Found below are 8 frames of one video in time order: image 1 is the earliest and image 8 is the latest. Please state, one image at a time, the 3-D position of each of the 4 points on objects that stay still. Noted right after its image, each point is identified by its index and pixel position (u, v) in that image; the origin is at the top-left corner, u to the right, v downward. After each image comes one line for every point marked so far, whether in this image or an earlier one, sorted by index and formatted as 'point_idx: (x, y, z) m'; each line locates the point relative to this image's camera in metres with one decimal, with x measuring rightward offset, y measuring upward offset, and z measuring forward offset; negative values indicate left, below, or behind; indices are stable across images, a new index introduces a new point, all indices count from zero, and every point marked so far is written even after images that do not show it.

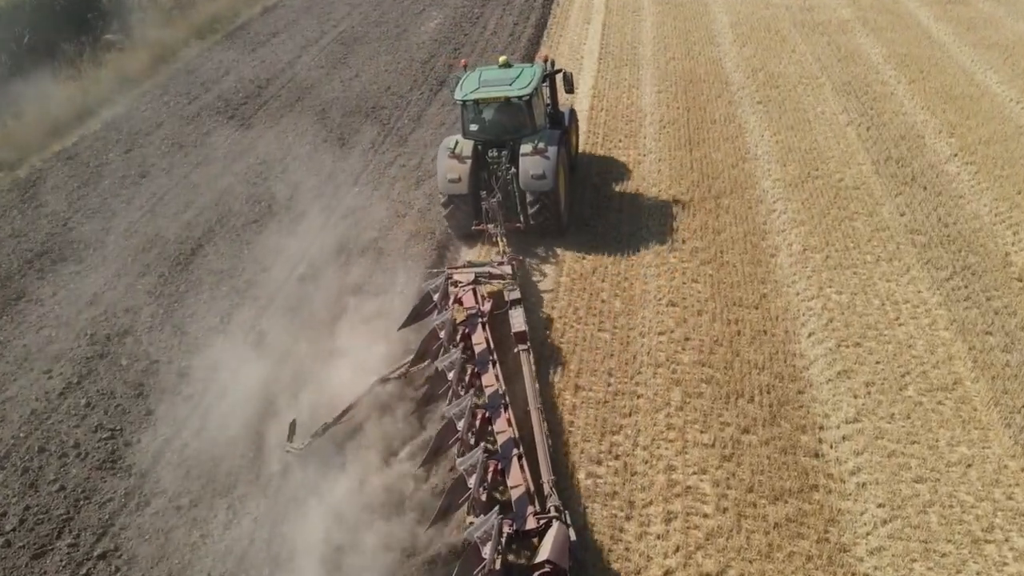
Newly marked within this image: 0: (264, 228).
0: (-3.2, +0.8, +10.0) m
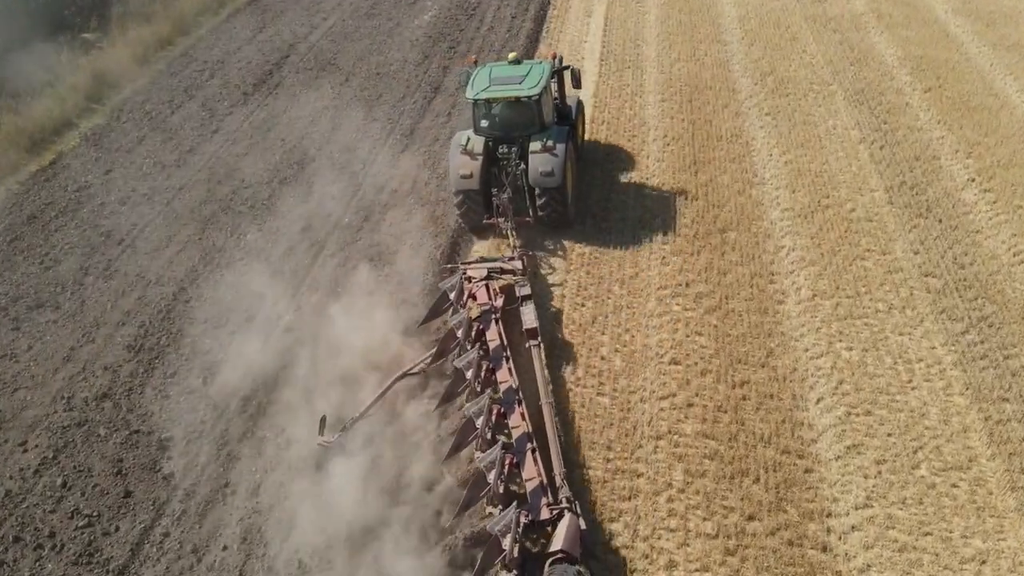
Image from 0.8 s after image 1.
0: (-3.3, +0.2, +9.6) m
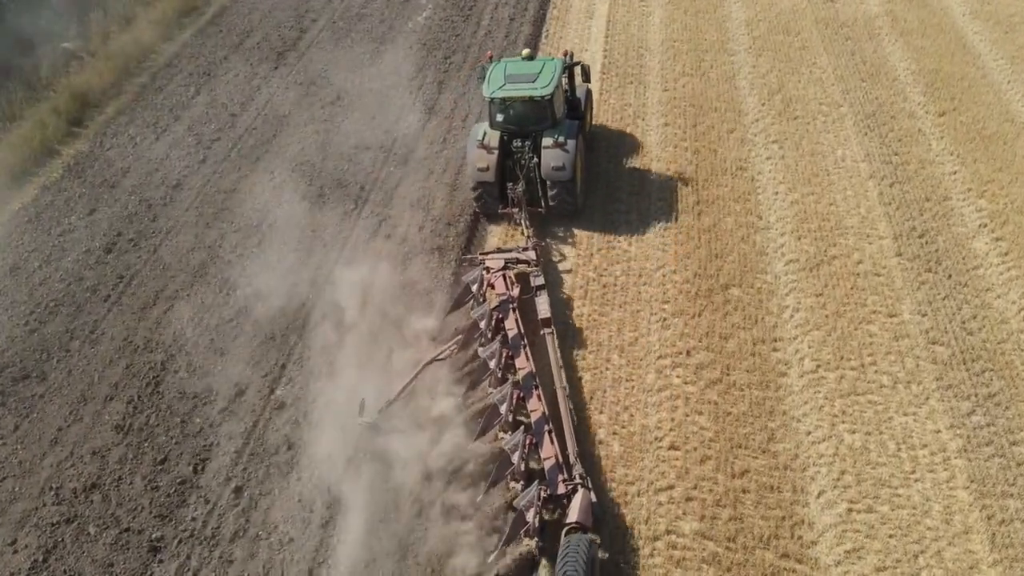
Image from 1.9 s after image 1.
0: (-3.3, -0.5, +9.3) m
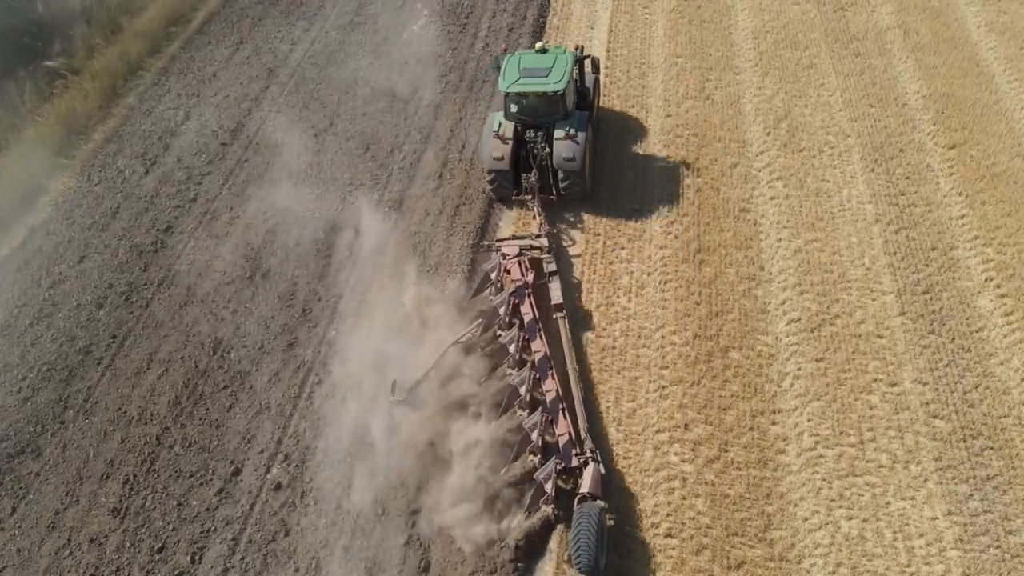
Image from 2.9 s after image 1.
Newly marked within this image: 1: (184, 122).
0: (-3.4, -1.4, +9.3) m
1: (-5.7, +2.9, +13.2) m
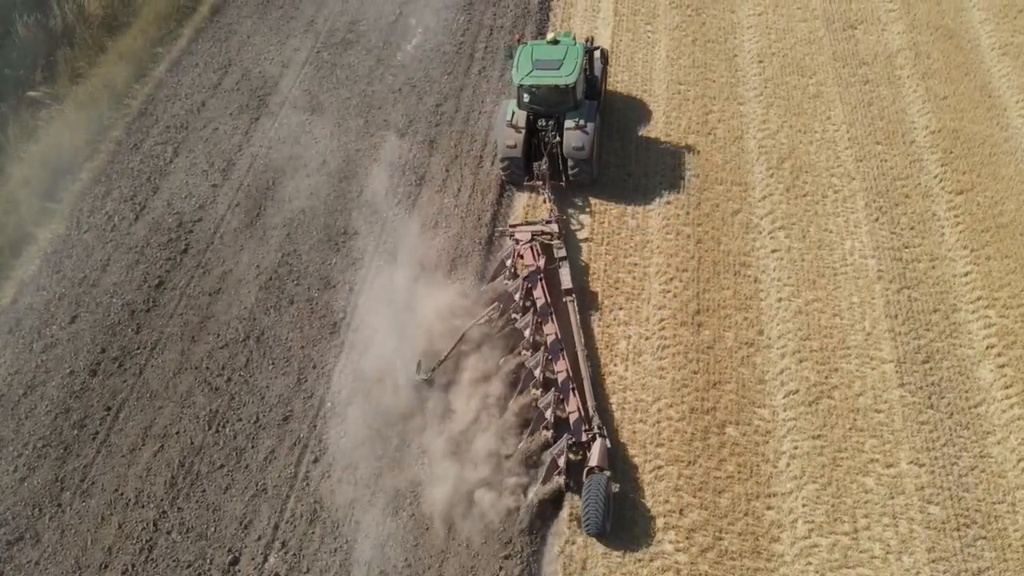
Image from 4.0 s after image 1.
0: (-3.4, -2.4, +9.3) m
1: (-5.7, +2.2, +12.9) m
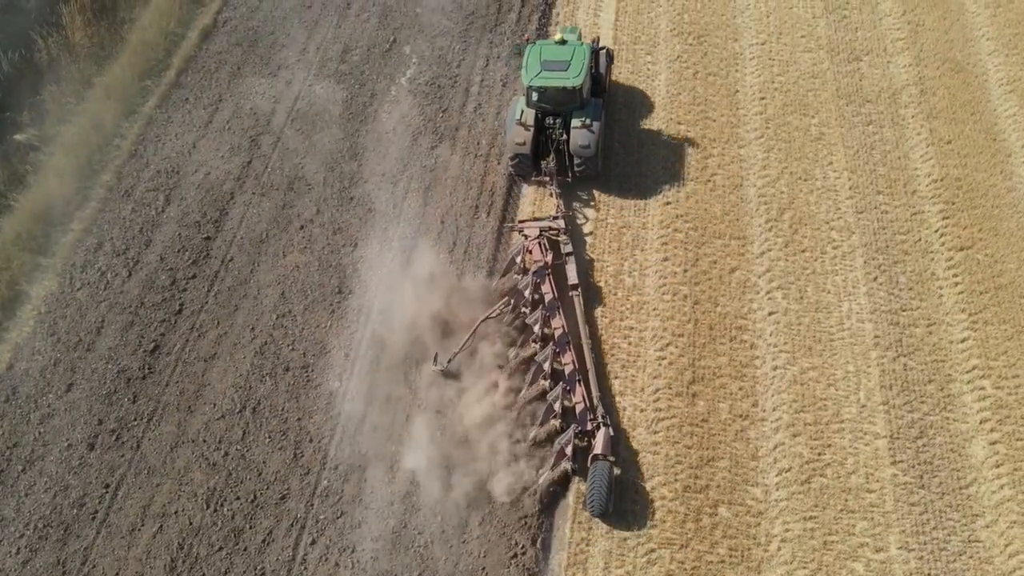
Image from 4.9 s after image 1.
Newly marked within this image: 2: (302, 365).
0: (-3.5, -3.4, +9.4) m
1: (-5.8, +1.3, +12.7) m
2: (-3.0, -1.1, +11.0) m
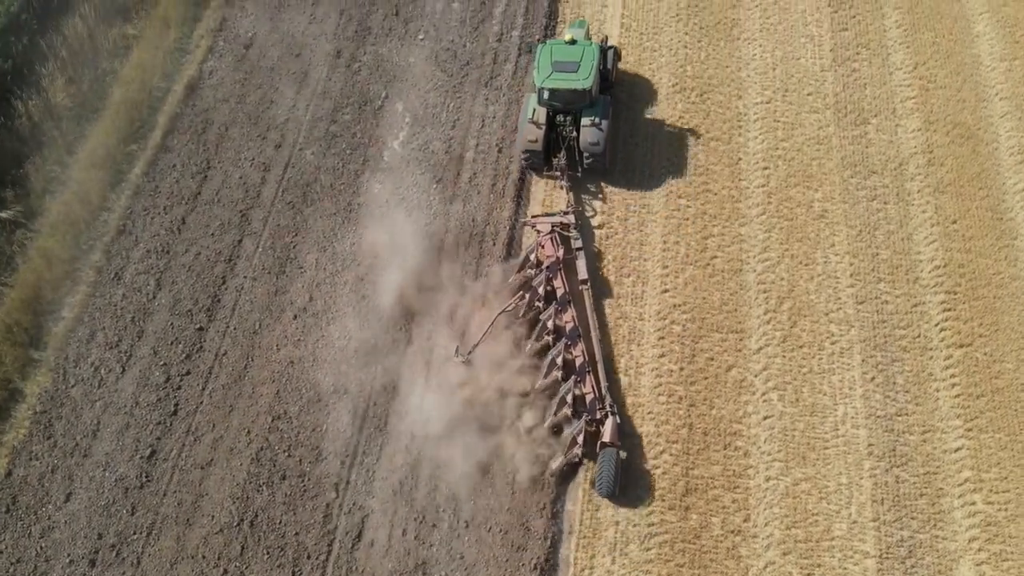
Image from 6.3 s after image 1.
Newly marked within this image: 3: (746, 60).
0: (-3.5, -5.1, +9.7) m
1: (-5.8, -0.1, +12.5) m
2: (-3.1, -2.7, +11.1) m
3: (+4.5, +4.4, +14.7) m
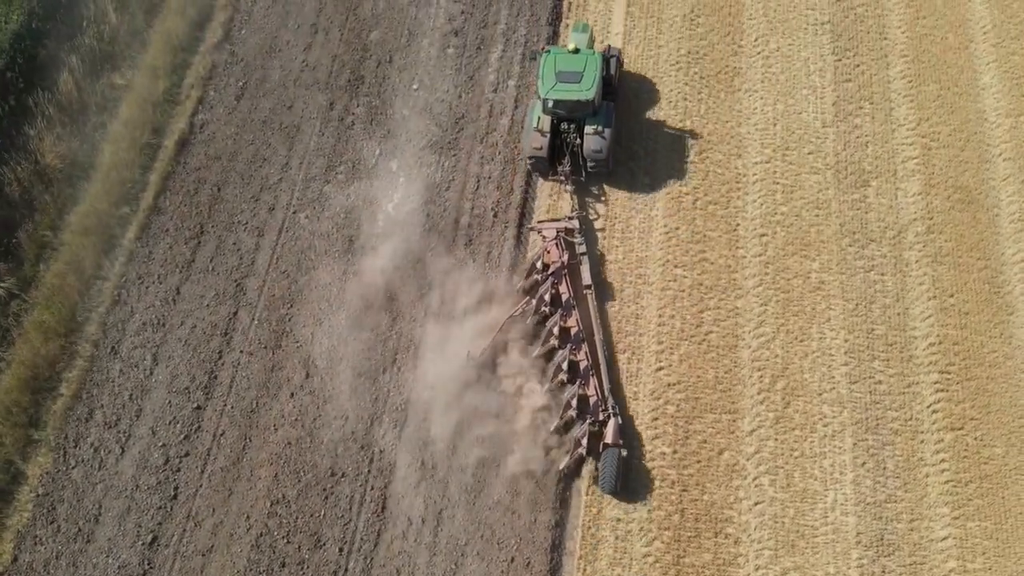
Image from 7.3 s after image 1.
0: (-3.6, -6.6, +10.1) m
1: (-5.9, -1.3, +12.6) m
2: (-3.2, -4.0, +11.3) m
3: (+4.4, +3.3, +14.5) m
